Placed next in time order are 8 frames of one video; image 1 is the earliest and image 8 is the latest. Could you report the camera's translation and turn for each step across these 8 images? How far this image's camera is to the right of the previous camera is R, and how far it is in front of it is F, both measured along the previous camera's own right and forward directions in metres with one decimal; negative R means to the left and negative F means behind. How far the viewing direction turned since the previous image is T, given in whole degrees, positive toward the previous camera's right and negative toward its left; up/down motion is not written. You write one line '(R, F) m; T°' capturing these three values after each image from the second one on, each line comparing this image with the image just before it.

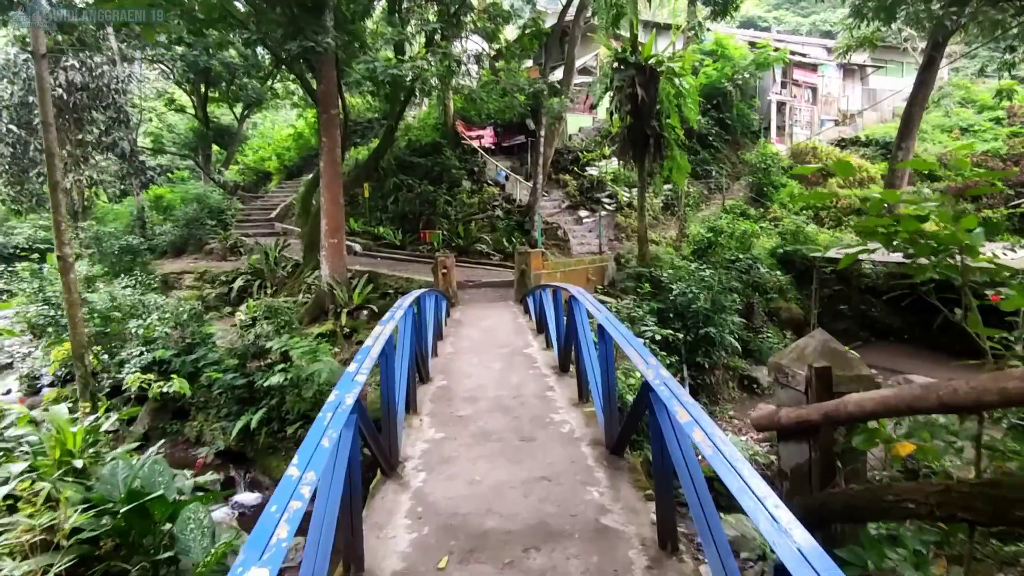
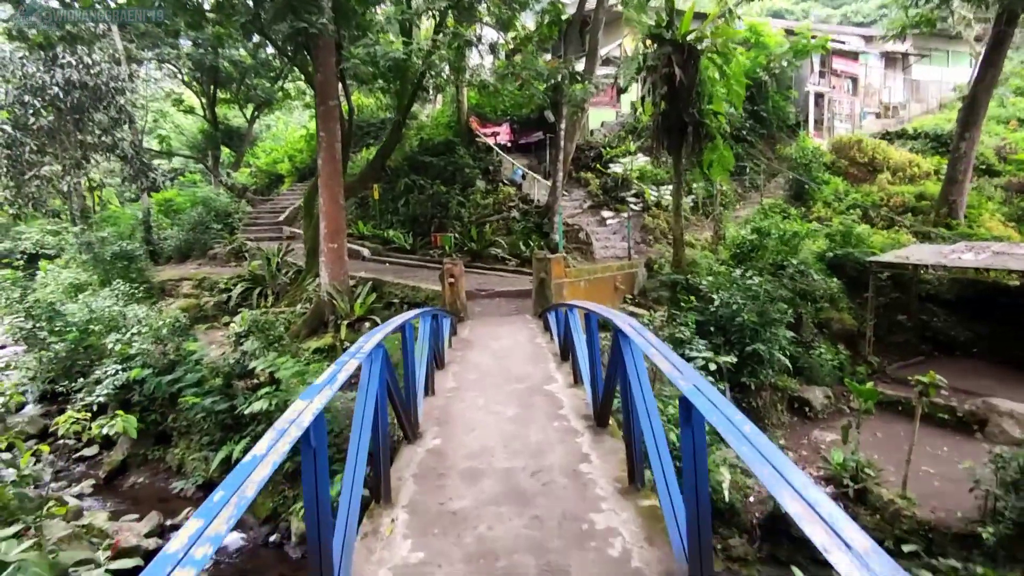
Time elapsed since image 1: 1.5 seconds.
(0.0, +1.0) m; -2°
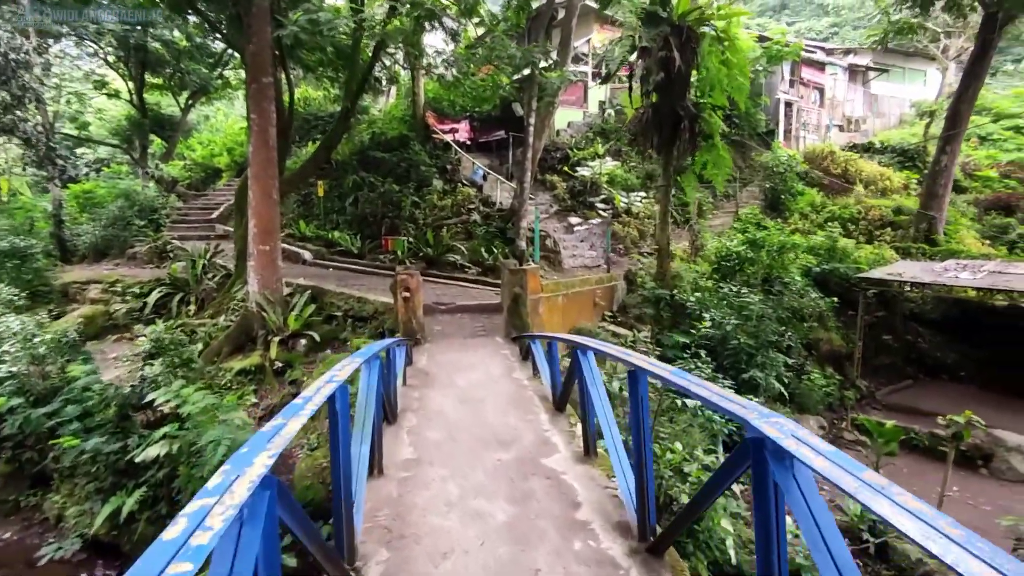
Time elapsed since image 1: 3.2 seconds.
(-0.2, +1.1) m; +5°
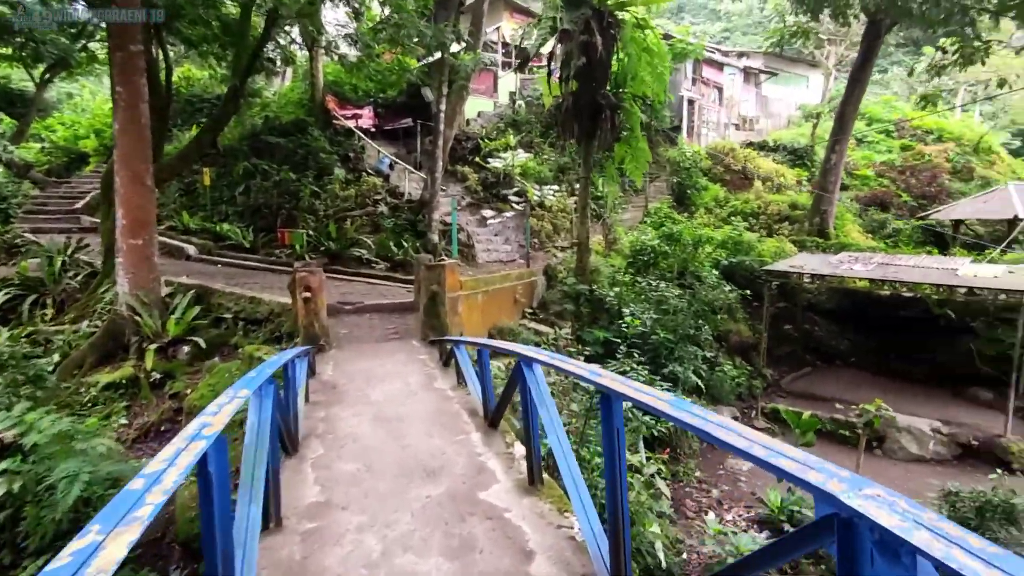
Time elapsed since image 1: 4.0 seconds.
(-0.1, +0.4) m; +9°
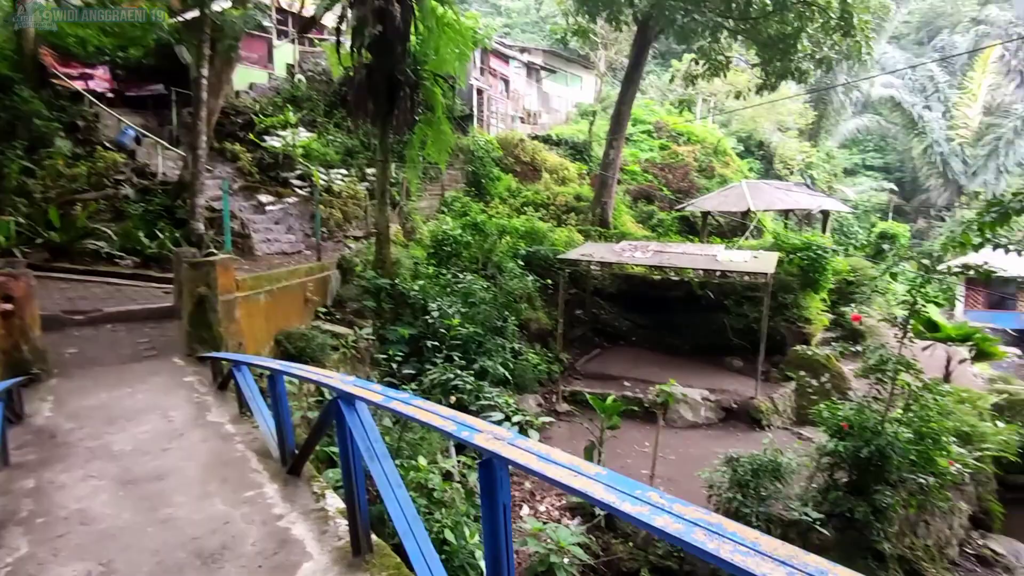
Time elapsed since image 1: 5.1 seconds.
(-0.1, +0.5) m; +20°
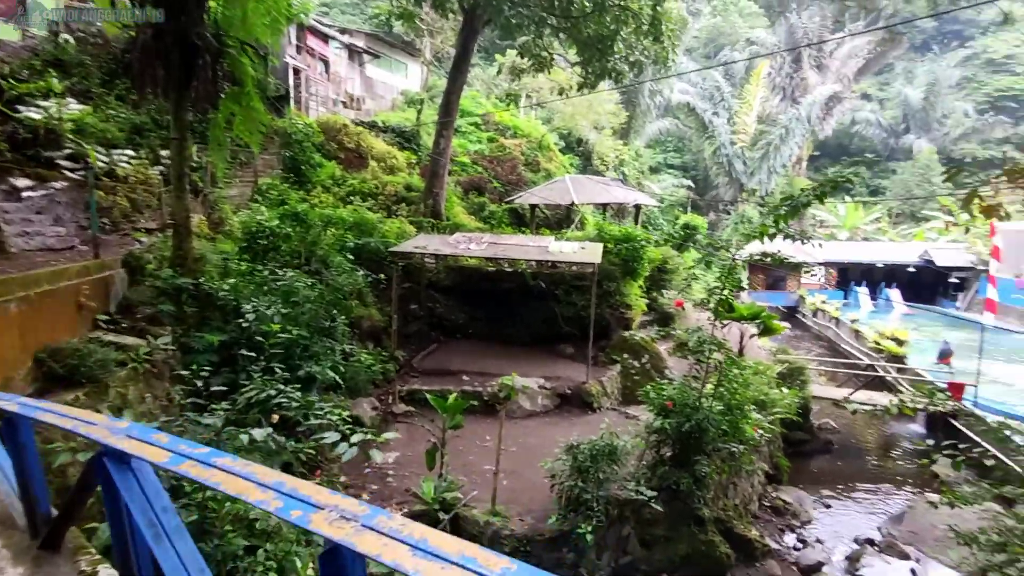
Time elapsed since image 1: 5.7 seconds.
(0.0, +0.3) m; +16°
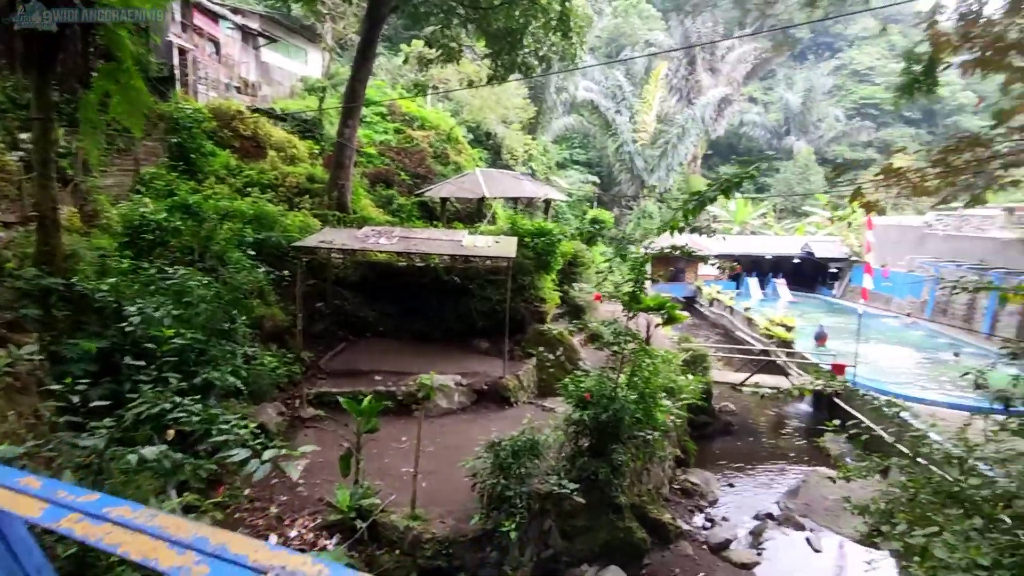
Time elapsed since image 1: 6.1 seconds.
(-0.1, +0.1) m; +9°
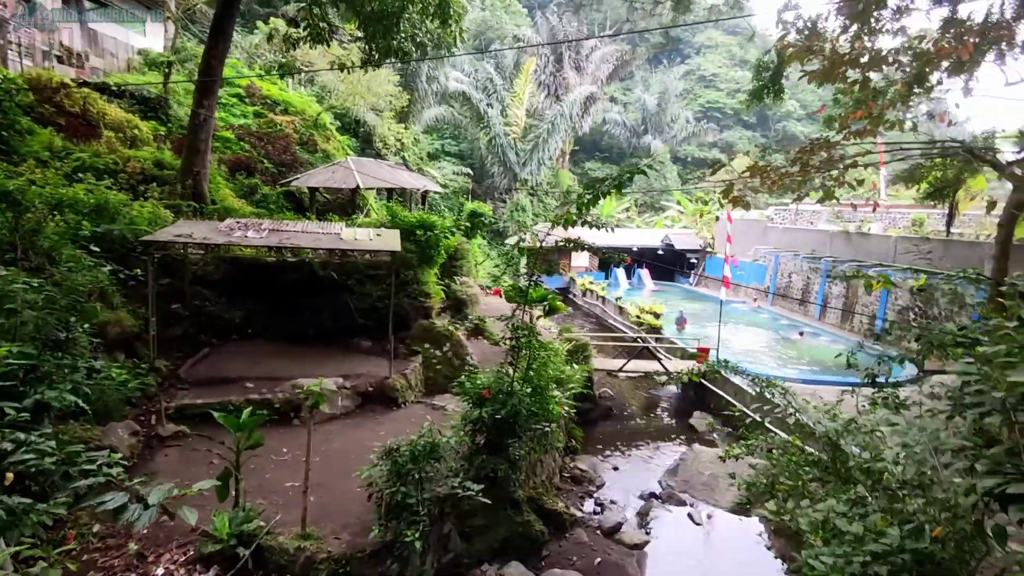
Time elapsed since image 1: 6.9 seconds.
(-0.2, +0.2) m; +13°
